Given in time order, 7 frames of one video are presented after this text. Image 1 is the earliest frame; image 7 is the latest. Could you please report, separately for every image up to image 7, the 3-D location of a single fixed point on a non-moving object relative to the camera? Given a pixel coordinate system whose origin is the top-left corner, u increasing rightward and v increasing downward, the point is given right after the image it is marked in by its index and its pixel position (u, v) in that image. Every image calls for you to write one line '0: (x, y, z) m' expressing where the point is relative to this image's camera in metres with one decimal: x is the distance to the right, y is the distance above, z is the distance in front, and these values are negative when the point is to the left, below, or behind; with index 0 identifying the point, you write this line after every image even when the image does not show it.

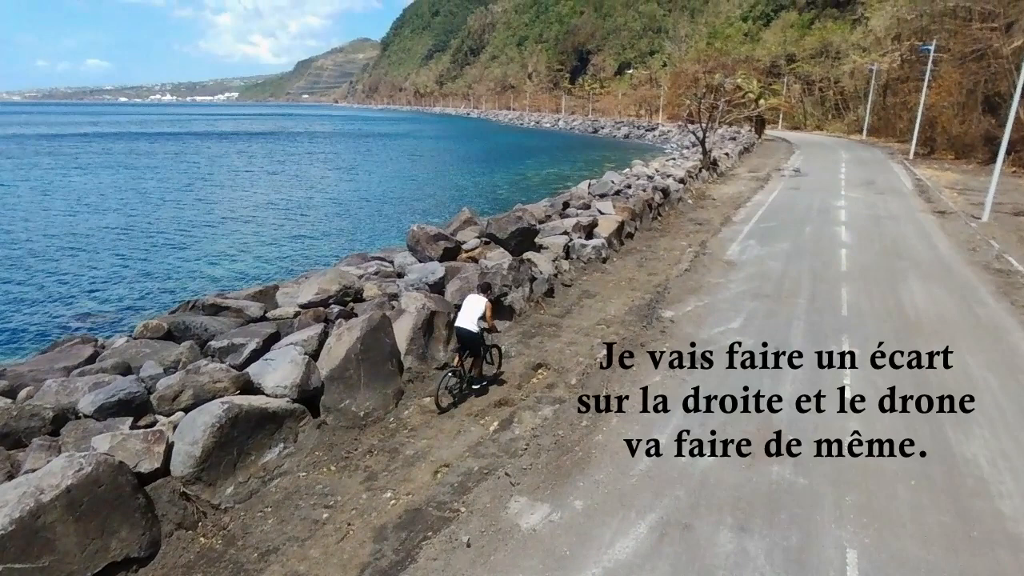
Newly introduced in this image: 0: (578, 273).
0: (+1.6, +0.4, +15.6) m
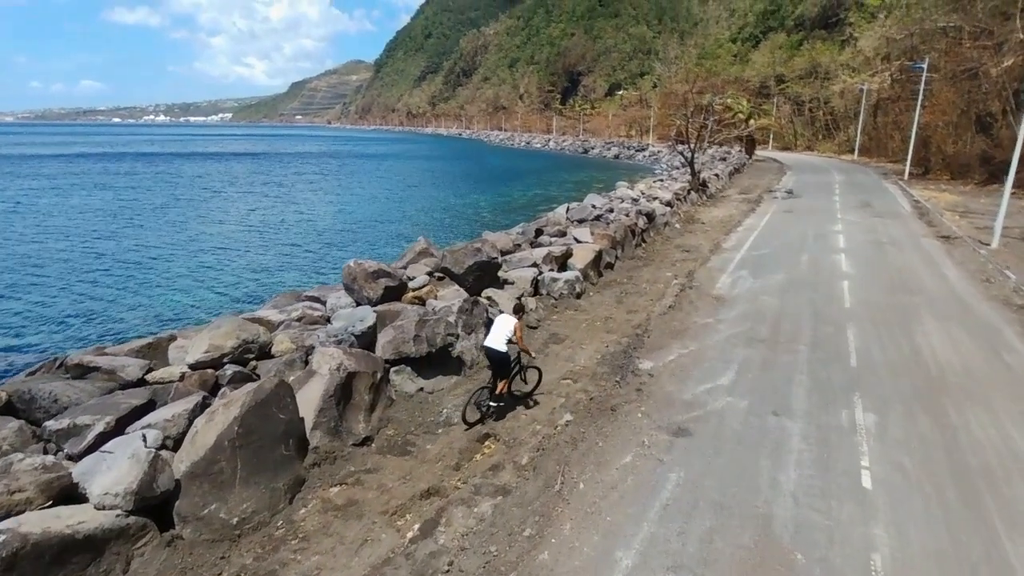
0: (+0.8, -0.5, +13.7) m
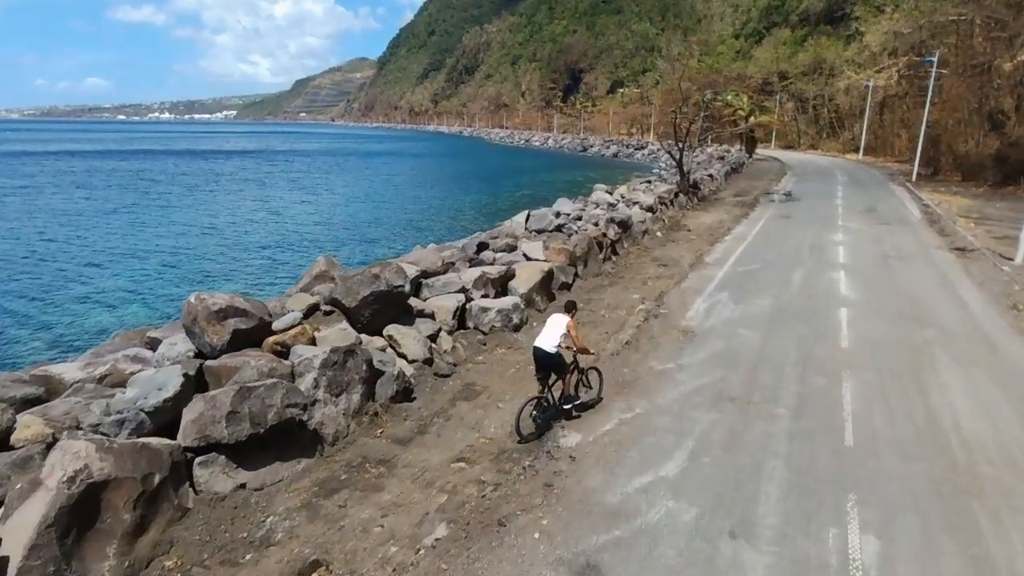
0: (-0.7, -1.1, +11.0) m
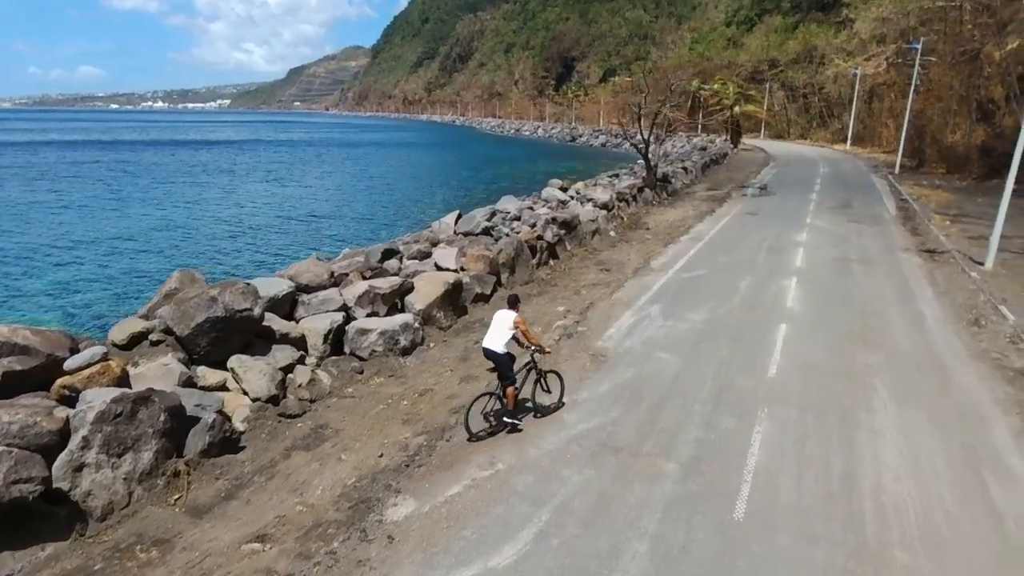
0: (-2.6, -1.4, +9.6) m
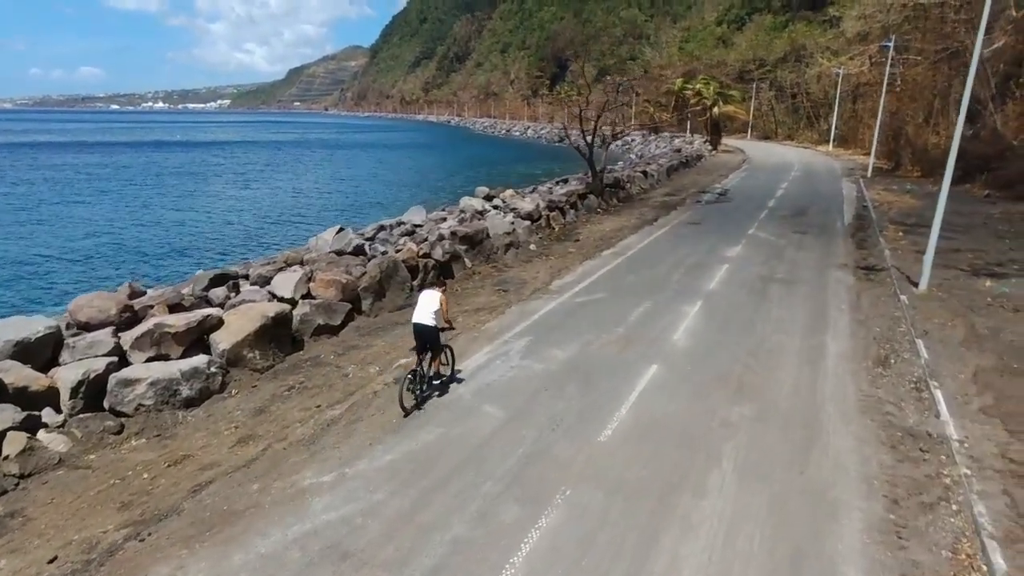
0: (-5.4, -2.0, +7.9) m
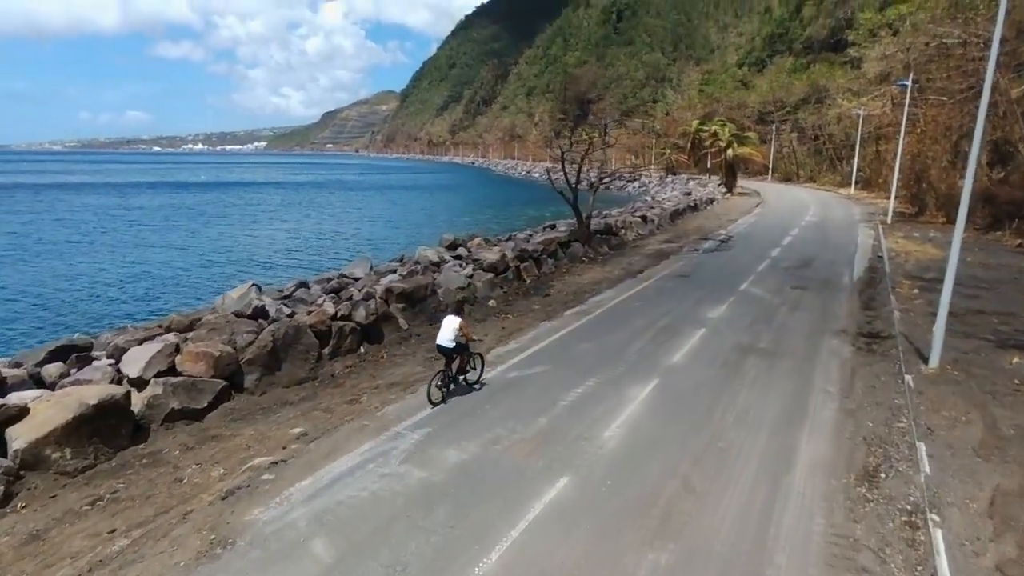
0: (-7.1, -2.9, +5.9) m
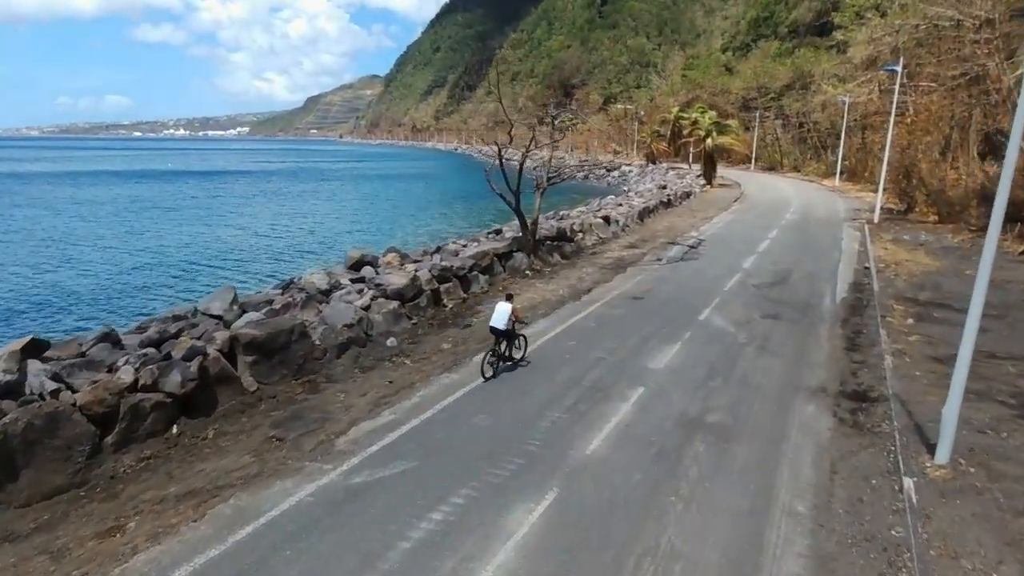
0: (-9.1, -4.0, +2.4) m
